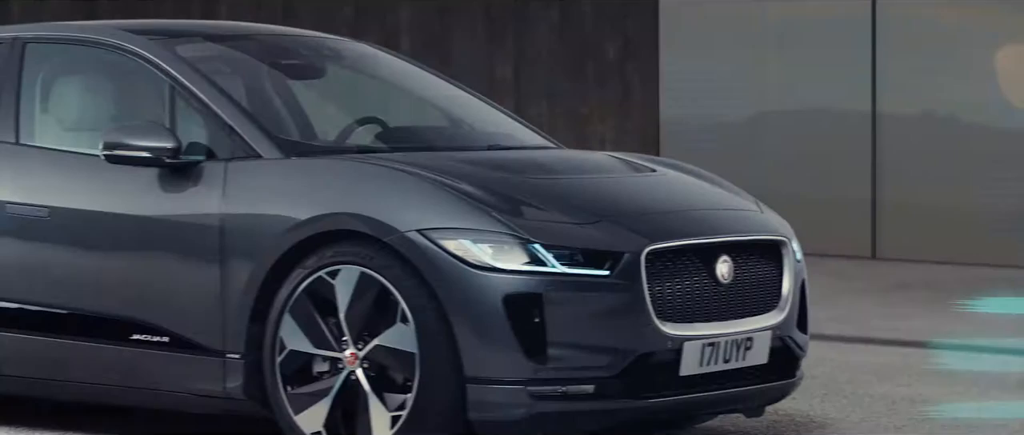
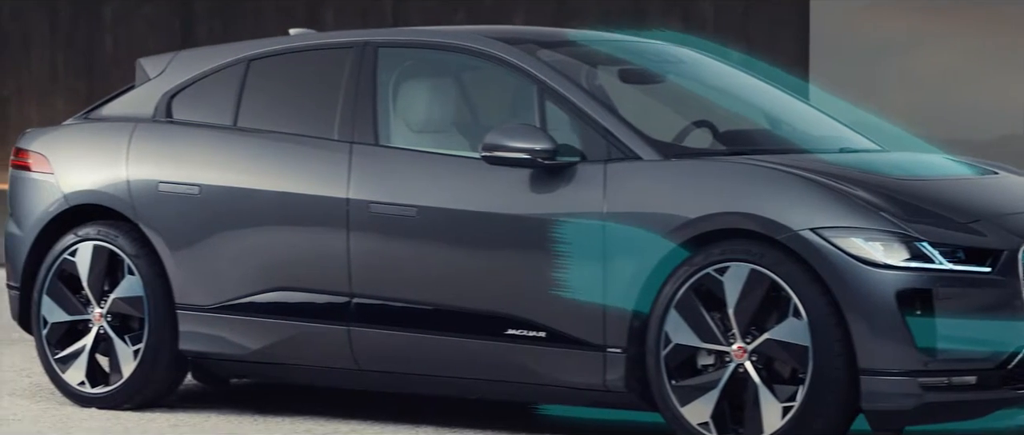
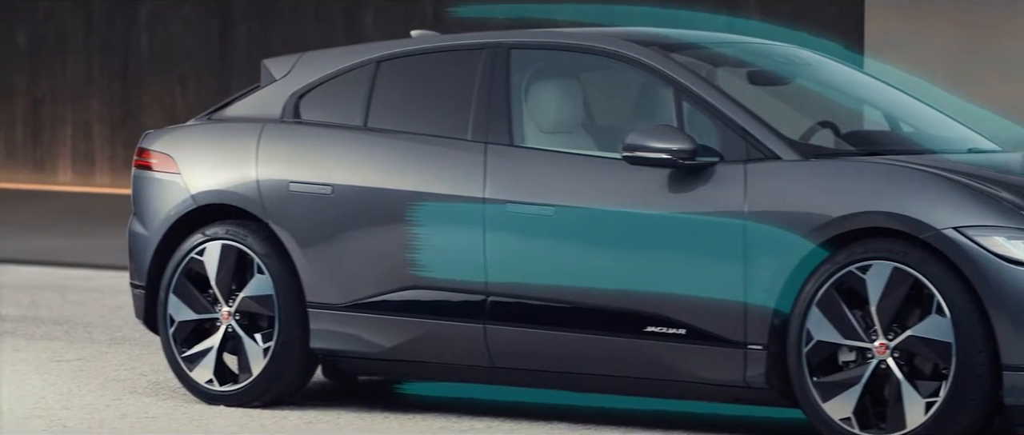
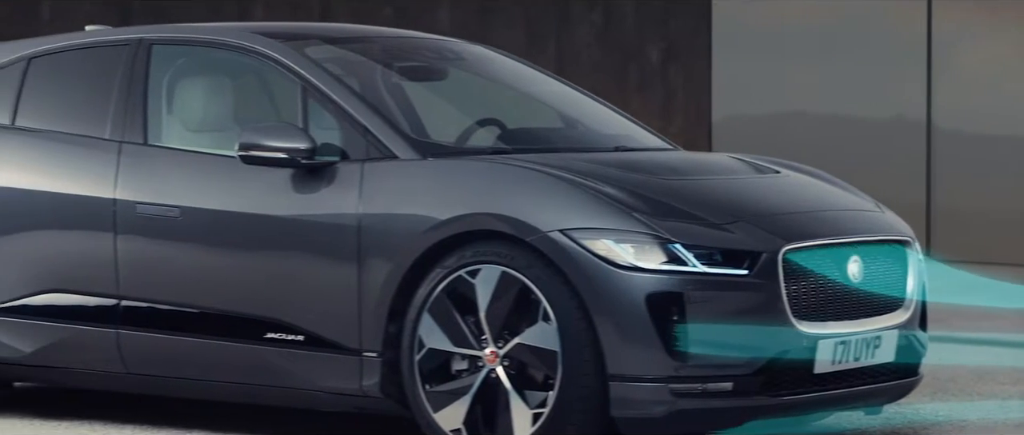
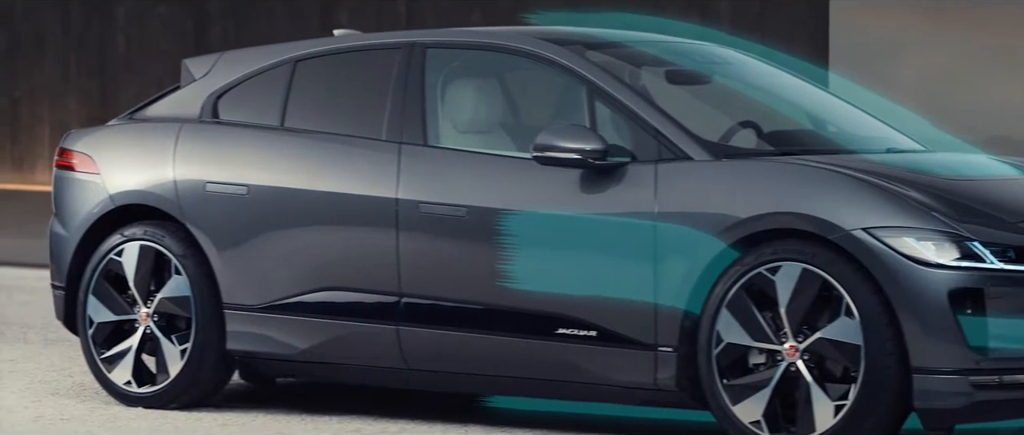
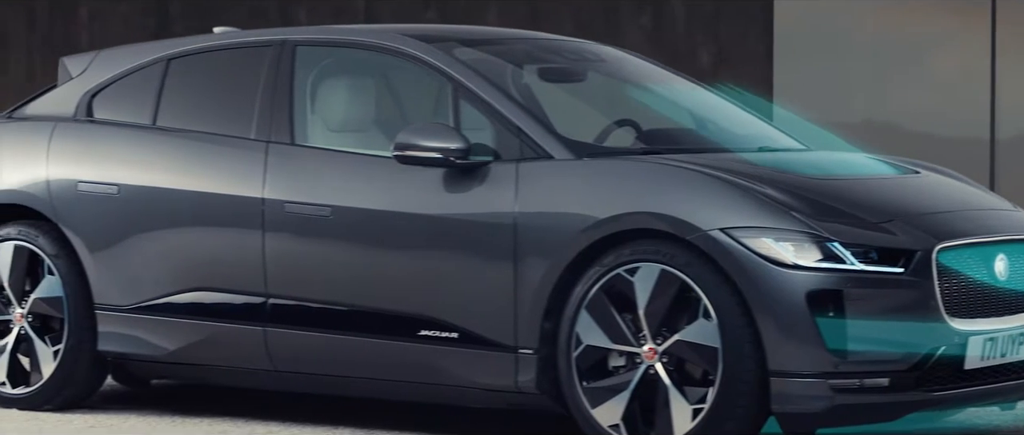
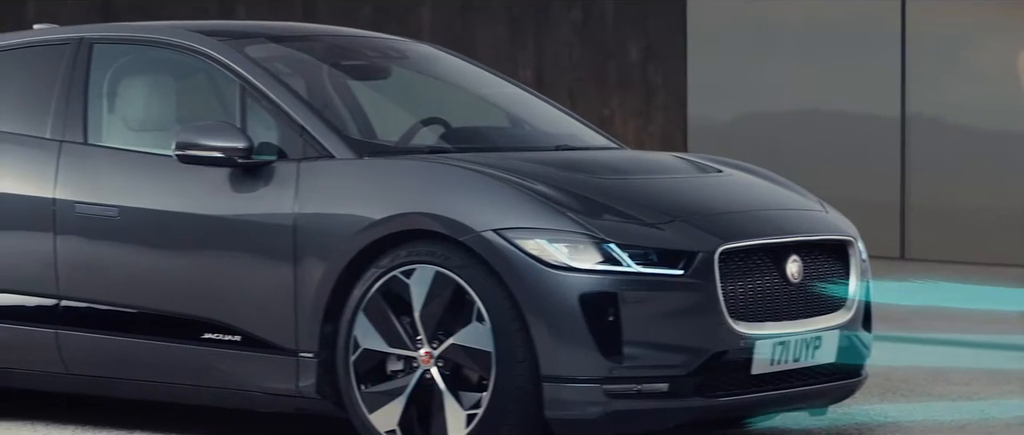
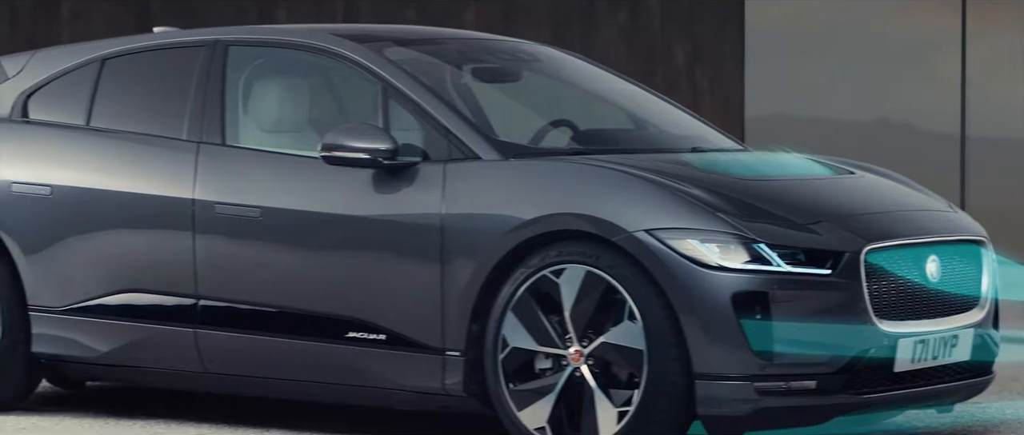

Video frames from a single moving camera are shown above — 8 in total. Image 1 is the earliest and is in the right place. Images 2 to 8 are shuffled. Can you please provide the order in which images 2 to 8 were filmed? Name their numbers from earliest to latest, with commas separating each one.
7, 4, 8, 6, 2, 5, 3
